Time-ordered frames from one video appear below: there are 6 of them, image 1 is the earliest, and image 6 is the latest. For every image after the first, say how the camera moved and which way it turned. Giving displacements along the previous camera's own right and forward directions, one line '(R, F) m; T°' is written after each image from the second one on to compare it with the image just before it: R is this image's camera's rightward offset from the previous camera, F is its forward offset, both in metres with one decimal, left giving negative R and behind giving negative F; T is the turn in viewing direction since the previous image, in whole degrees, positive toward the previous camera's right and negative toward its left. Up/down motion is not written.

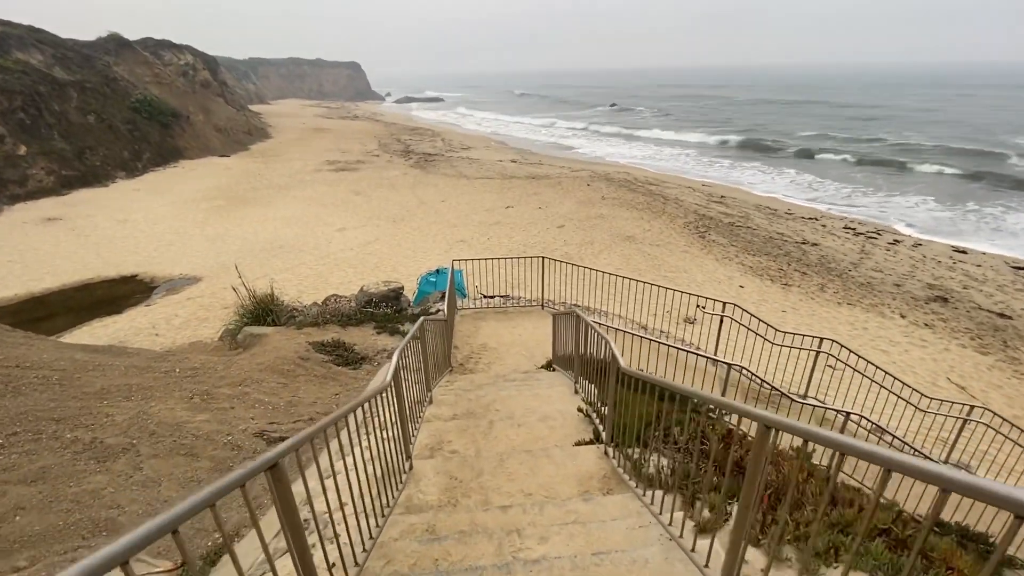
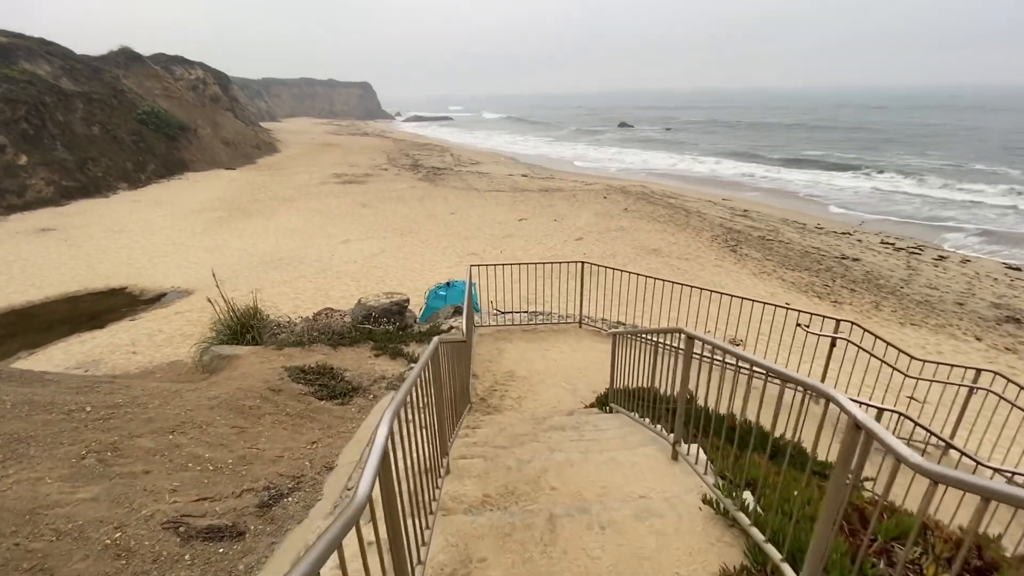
(-0.4, +1.7) m; -1°
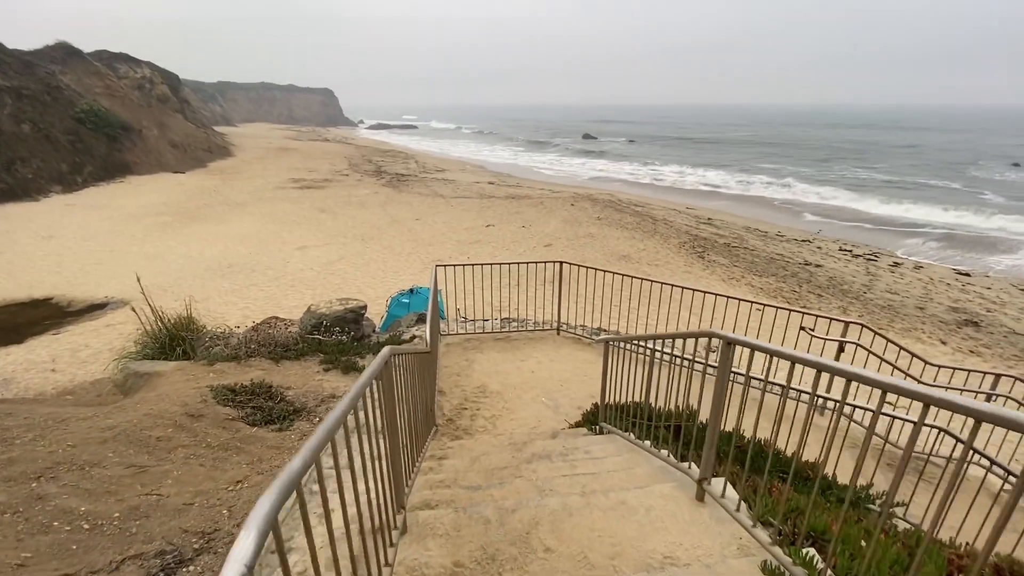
(-0.1, +0.7) m; +4°
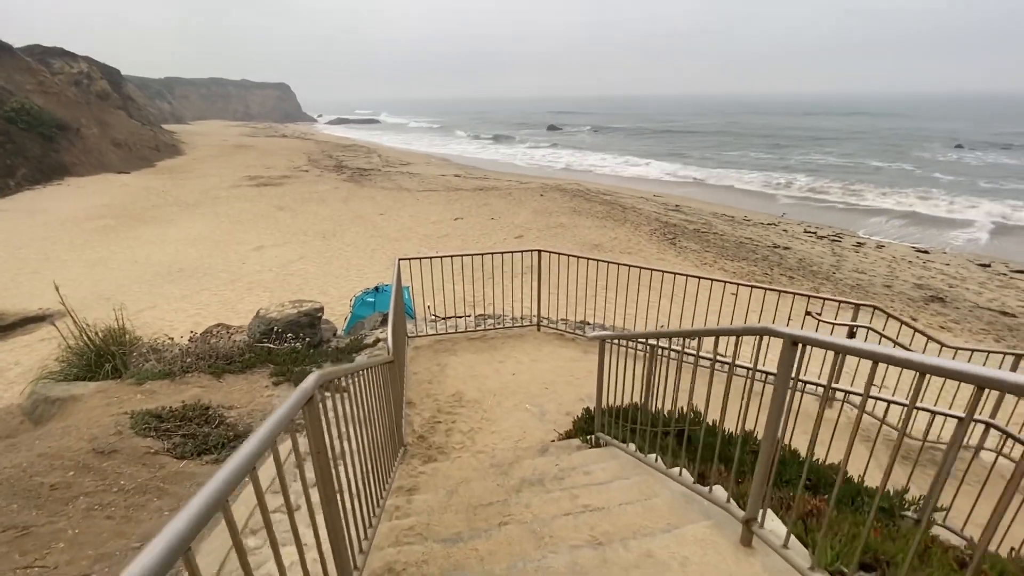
(0.0, +0.6) m; +3°
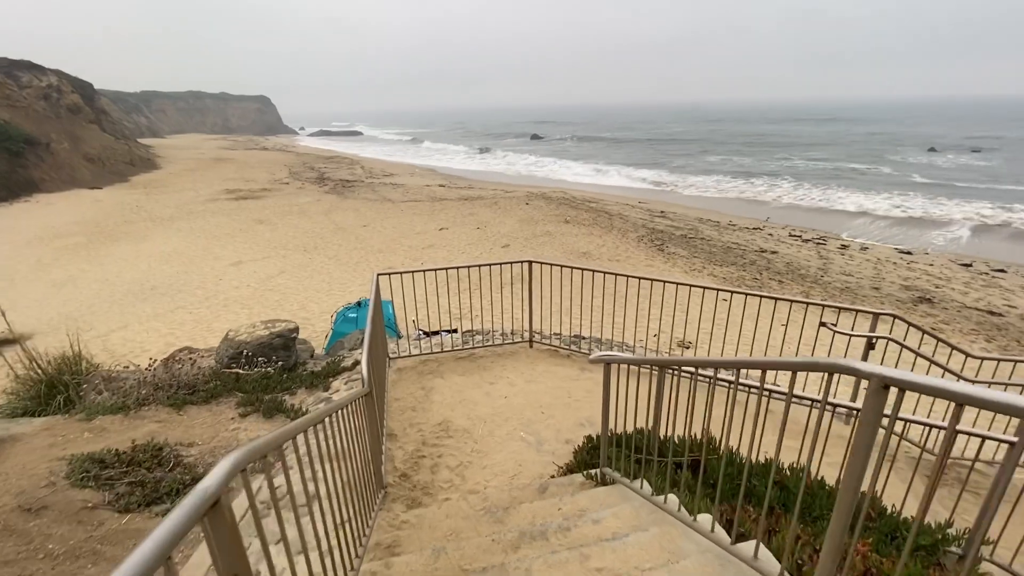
(0.0, +0.4) m; +2°
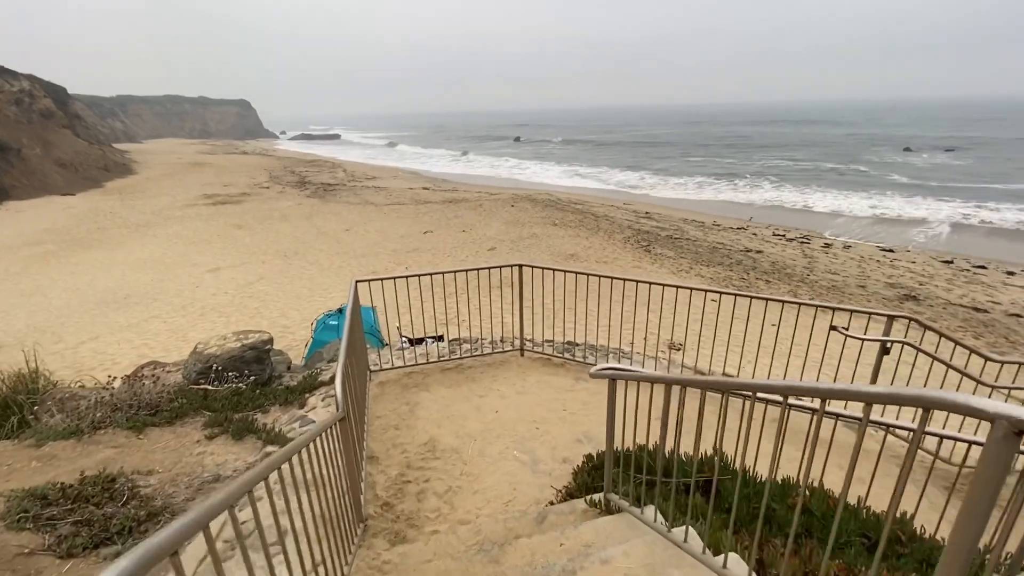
(0.0, +0.3) m; +2°
